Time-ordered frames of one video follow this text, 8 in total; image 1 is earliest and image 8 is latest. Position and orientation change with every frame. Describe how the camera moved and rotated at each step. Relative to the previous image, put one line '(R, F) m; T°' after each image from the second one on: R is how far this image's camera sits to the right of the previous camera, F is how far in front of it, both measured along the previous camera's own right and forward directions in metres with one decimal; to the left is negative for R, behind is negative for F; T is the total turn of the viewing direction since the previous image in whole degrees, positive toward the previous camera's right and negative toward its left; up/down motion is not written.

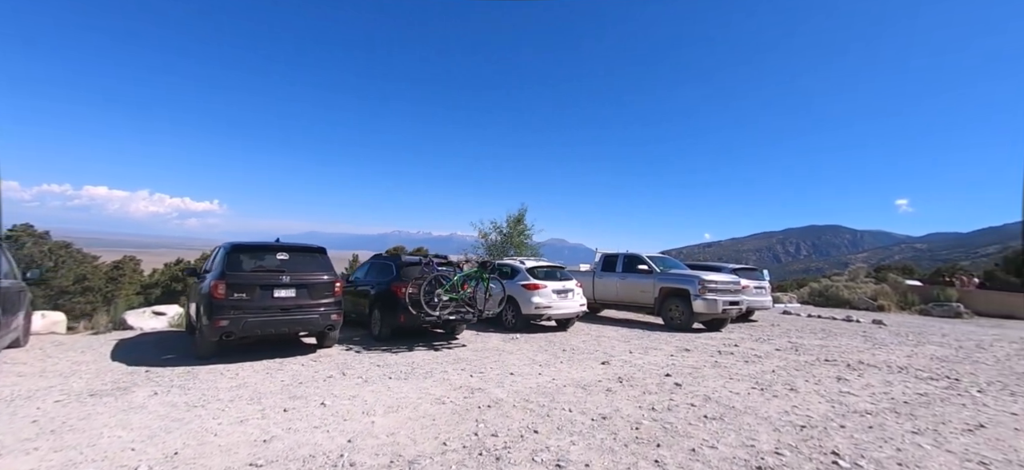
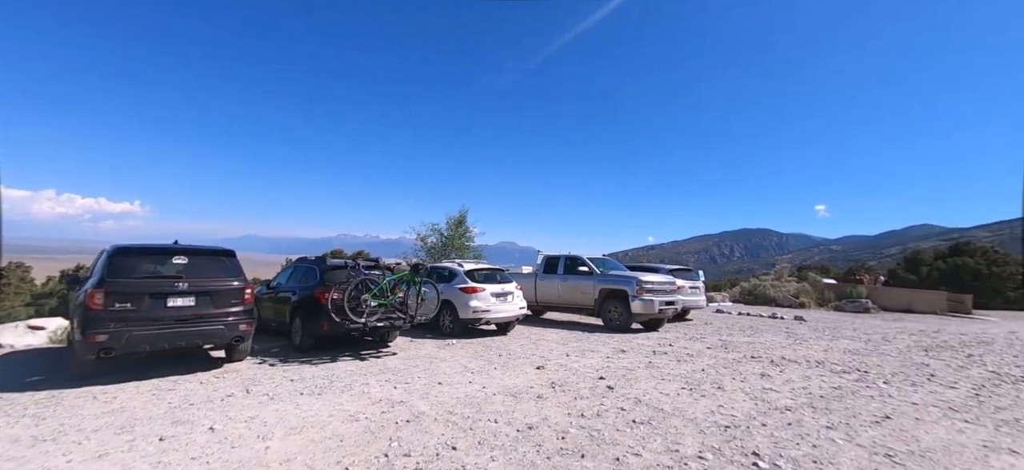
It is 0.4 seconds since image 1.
(+0.4, +0.3) m; +7°
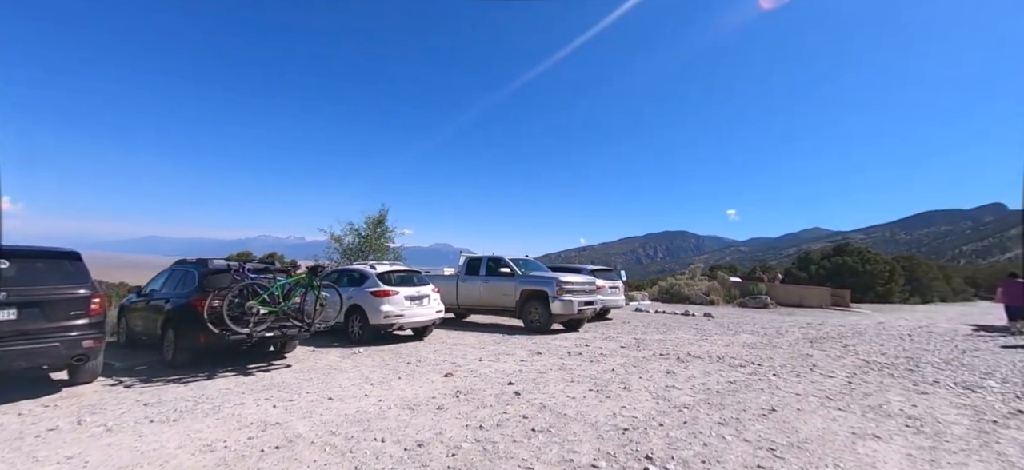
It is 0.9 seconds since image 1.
(+0.5, +0.3) m; +9°
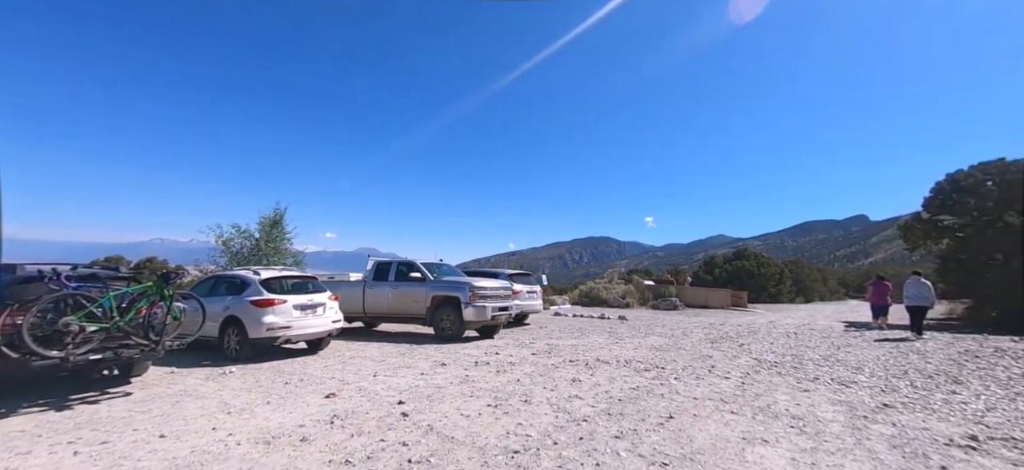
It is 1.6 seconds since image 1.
(+0.5, +0.5) m; +9°
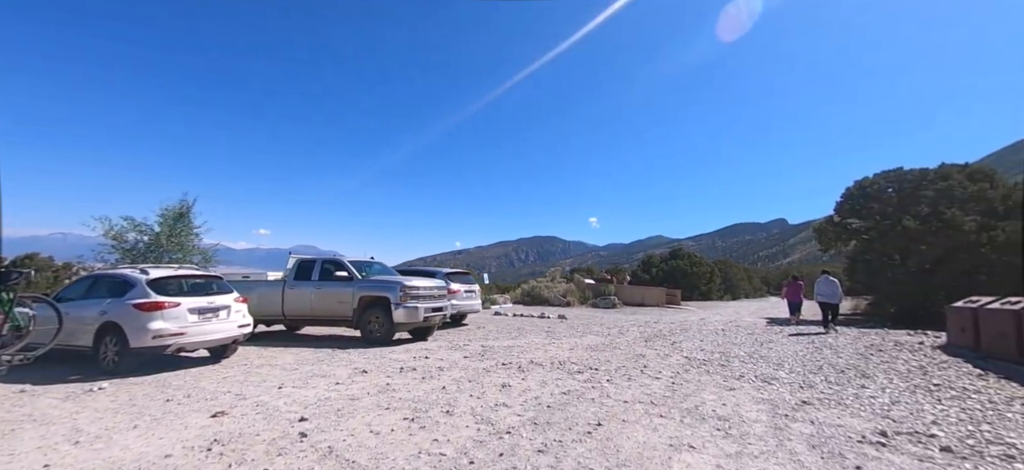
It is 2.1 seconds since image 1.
(+0.3, +0.4) m; +7°
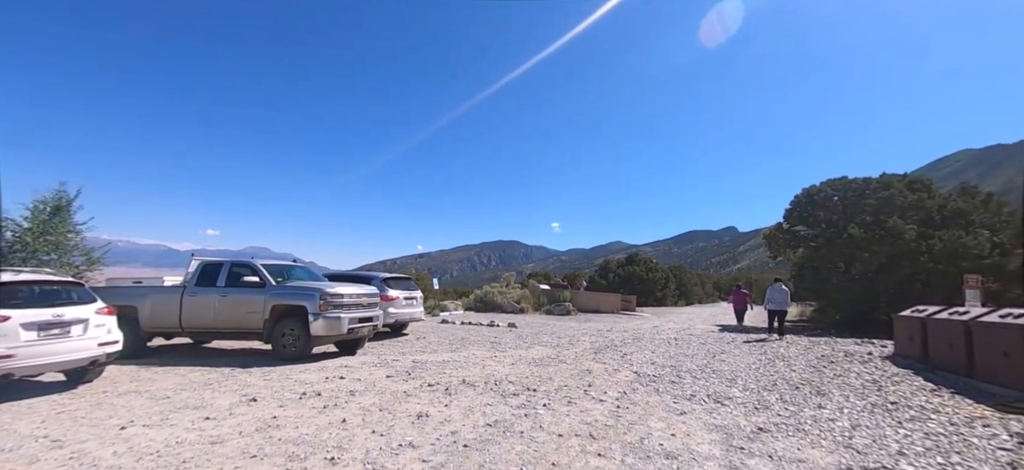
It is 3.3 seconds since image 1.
(+0.5, +0.8) m; +5°
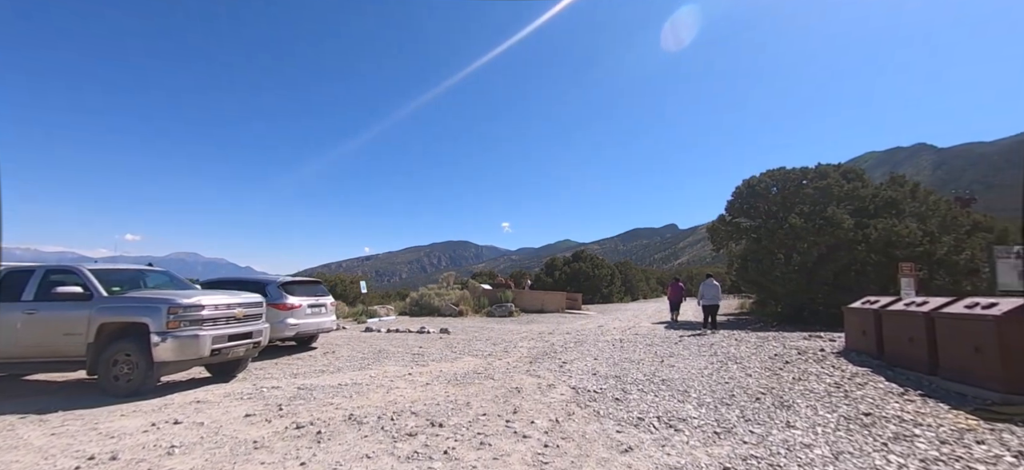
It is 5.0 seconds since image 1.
(+0.6, +1.3) m; +7°
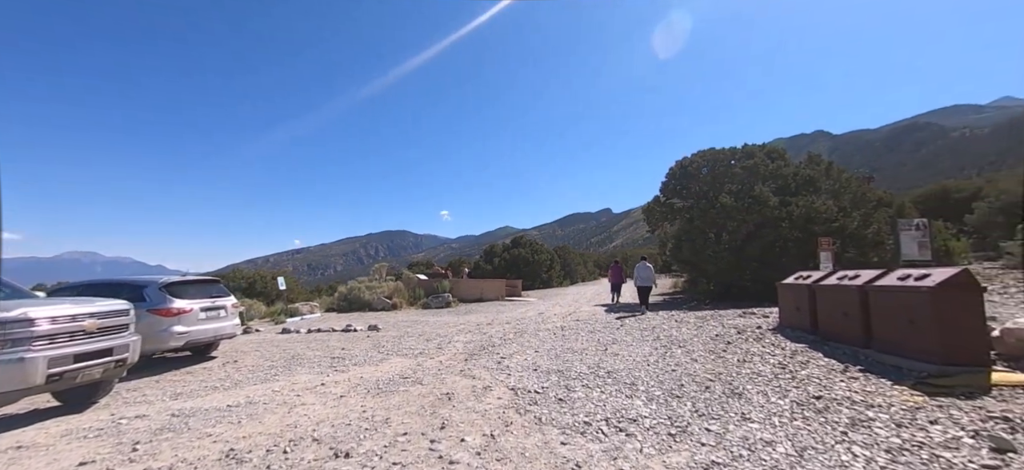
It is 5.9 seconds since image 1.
(+0.2, +0.8) m; +8°
